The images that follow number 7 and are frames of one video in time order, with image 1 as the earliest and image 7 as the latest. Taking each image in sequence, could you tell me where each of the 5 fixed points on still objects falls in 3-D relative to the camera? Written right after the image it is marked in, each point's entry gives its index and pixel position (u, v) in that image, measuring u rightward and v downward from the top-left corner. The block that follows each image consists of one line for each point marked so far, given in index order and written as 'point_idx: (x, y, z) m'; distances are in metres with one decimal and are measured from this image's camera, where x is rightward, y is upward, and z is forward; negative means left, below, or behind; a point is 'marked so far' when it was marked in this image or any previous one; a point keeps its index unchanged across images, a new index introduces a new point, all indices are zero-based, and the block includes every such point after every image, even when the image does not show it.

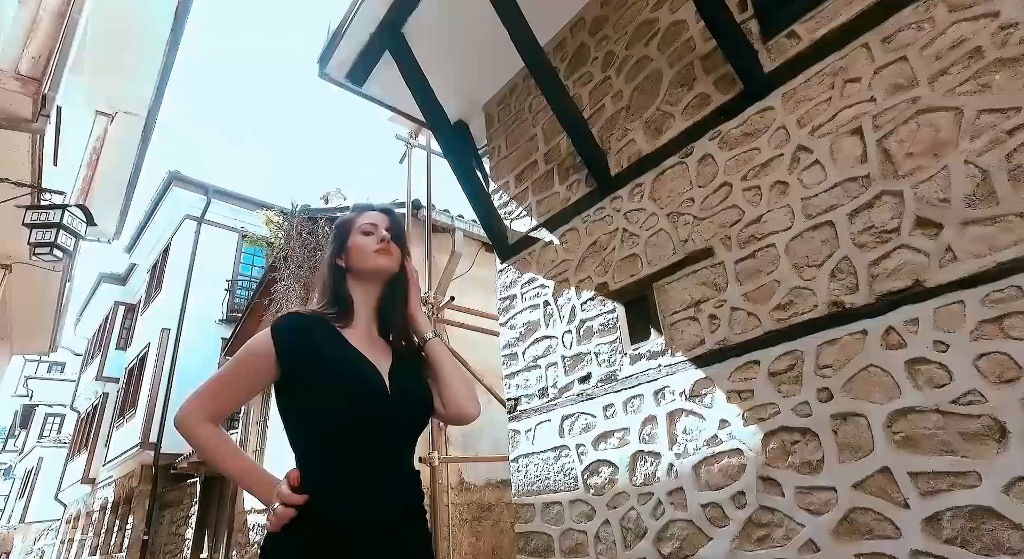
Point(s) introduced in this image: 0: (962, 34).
0: (+1.5, +0.8, +1.8) m
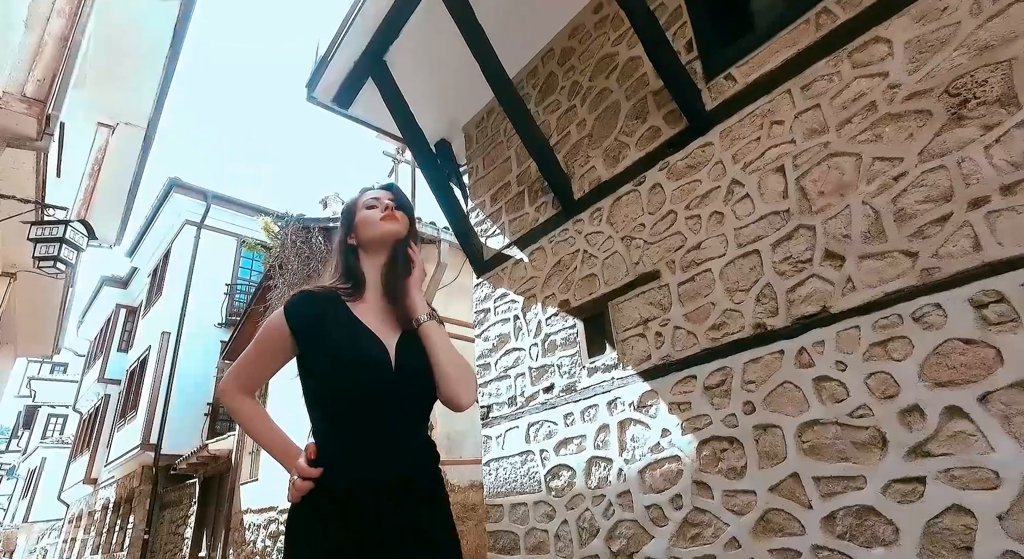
0: (+1.3, +0.7, +2.0) m
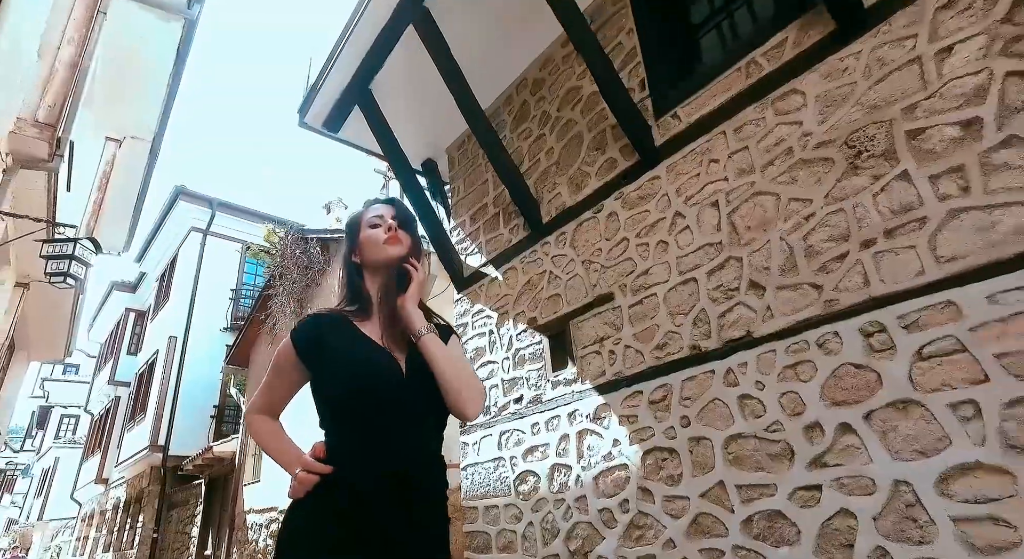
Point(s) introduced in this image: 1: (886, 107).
0: (+1.1, +0.6, +2.2) m
1: (+1.3, +0.6, +1.9) m
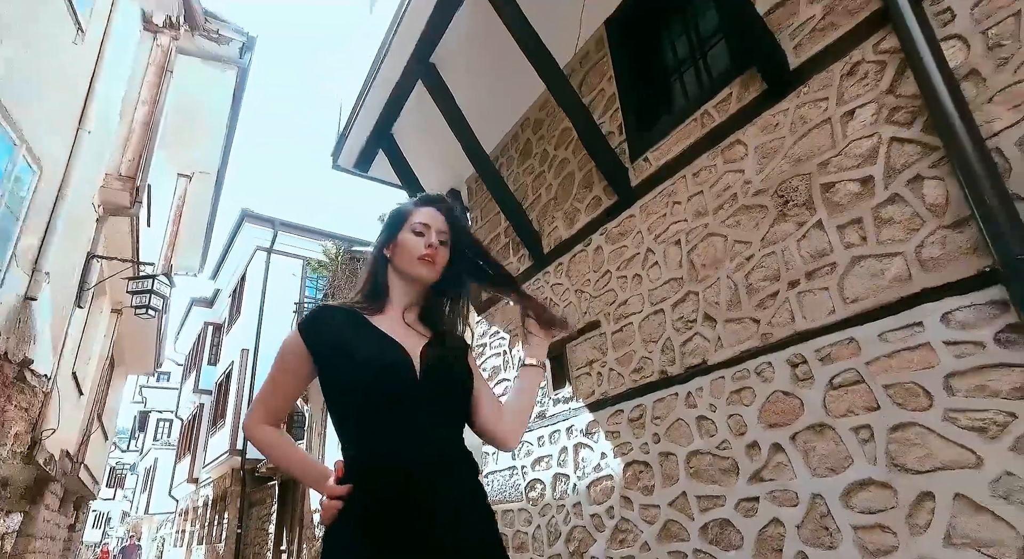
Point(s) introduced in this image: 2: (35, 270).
0: (+1.0, +0.5, +2.5) m
1: (+1.2, +0.5, +2.1) m
2: (-4.1, +0.1, +4.6) m
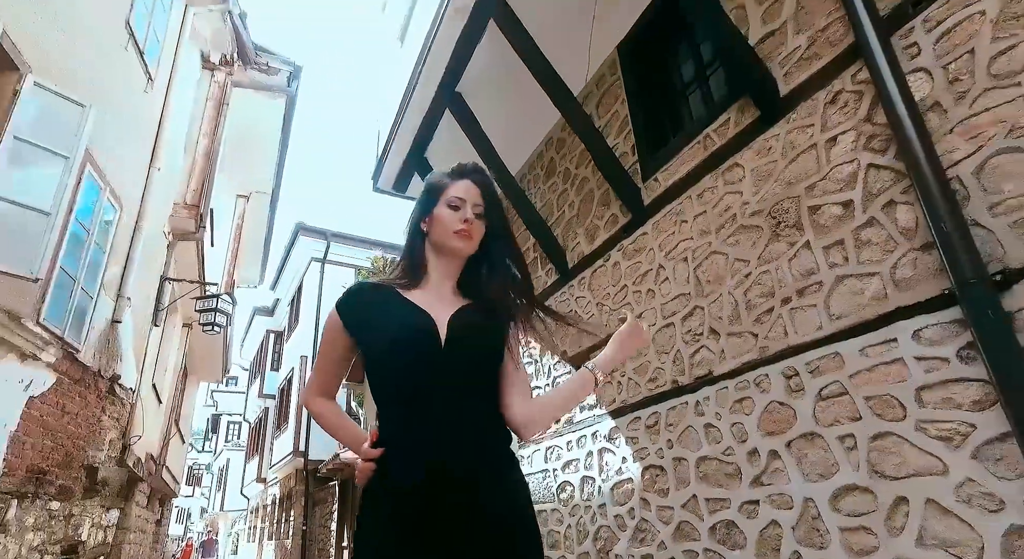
0: (+1.1, +0.4, +2.6) m
1: (+1.2, +0.4, +2.3) m
2: (-3.8, -0.2, +5.2) m
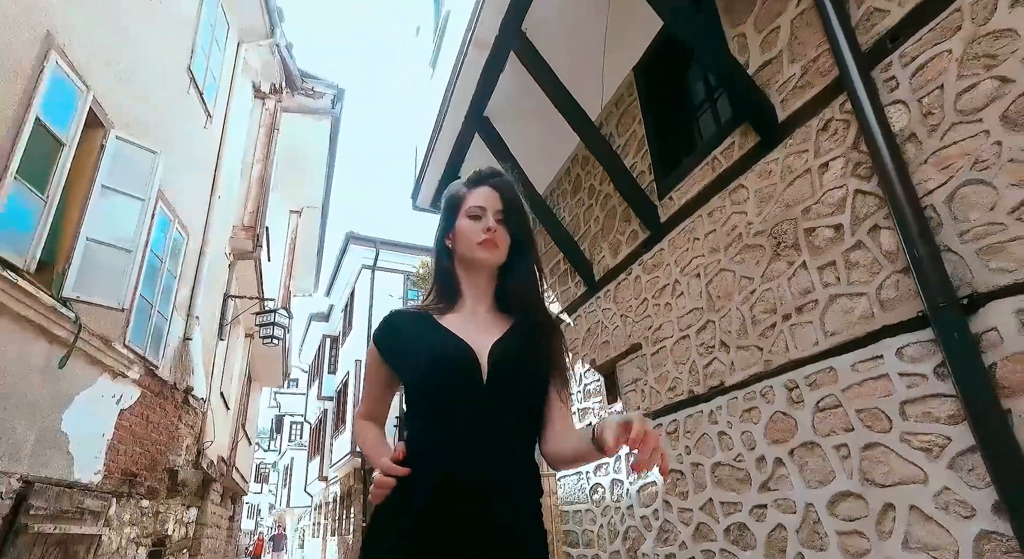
0: (+1.2, +0.3, +2.8) m
1: (+1.3, +0.3, +2.4) m
2: (-3.5, -0.4, +5.8) m
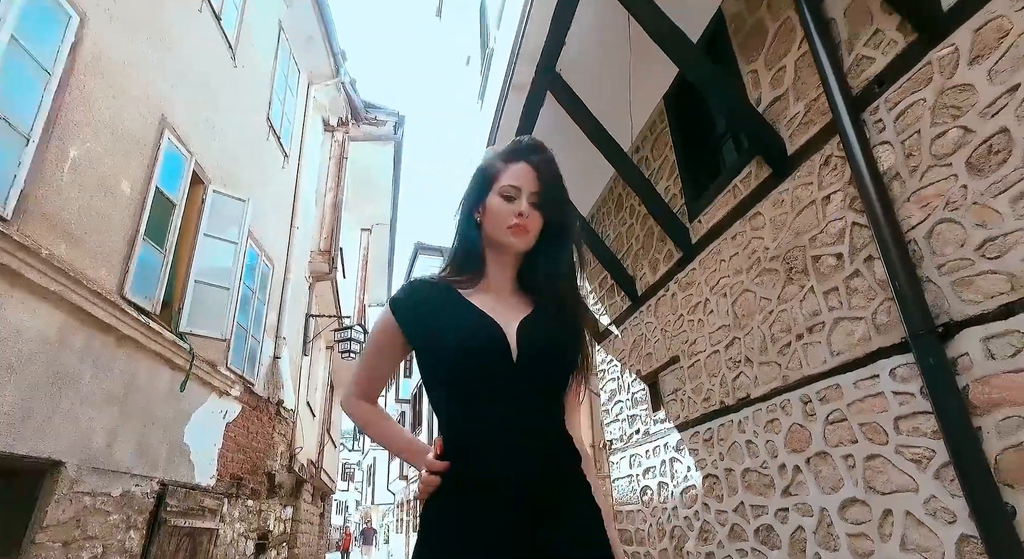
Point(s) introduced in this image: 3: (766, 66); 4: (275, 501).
0: (+1.4, +0.2, +3.0) m
1: (+1.4, +0.2, +2.6) m
2: (-2.9, -0.7, +6.6) m
3: (+1.4, +1.2, +3.0) m
4: (-2.9, -2.7, +6.5) m
